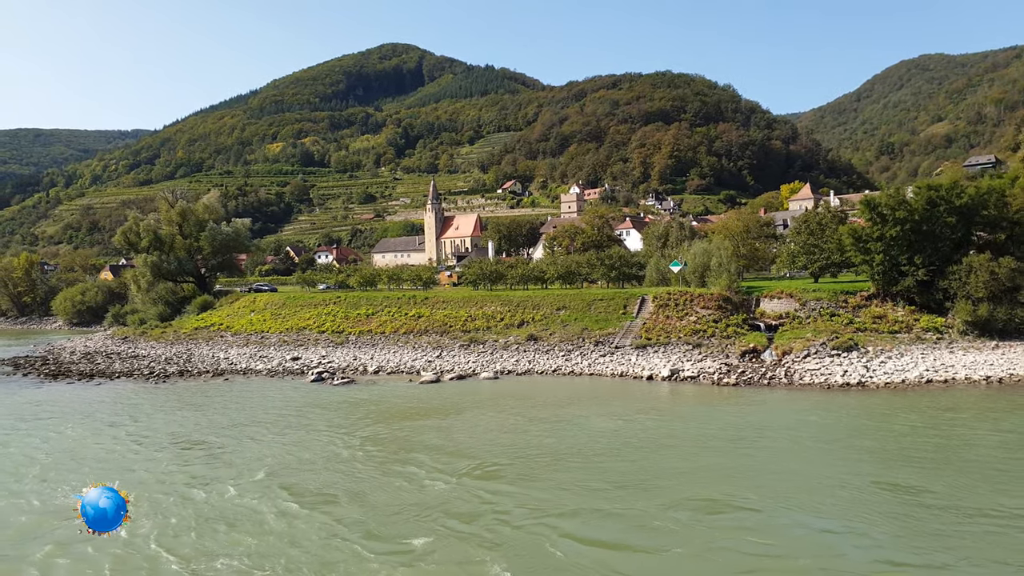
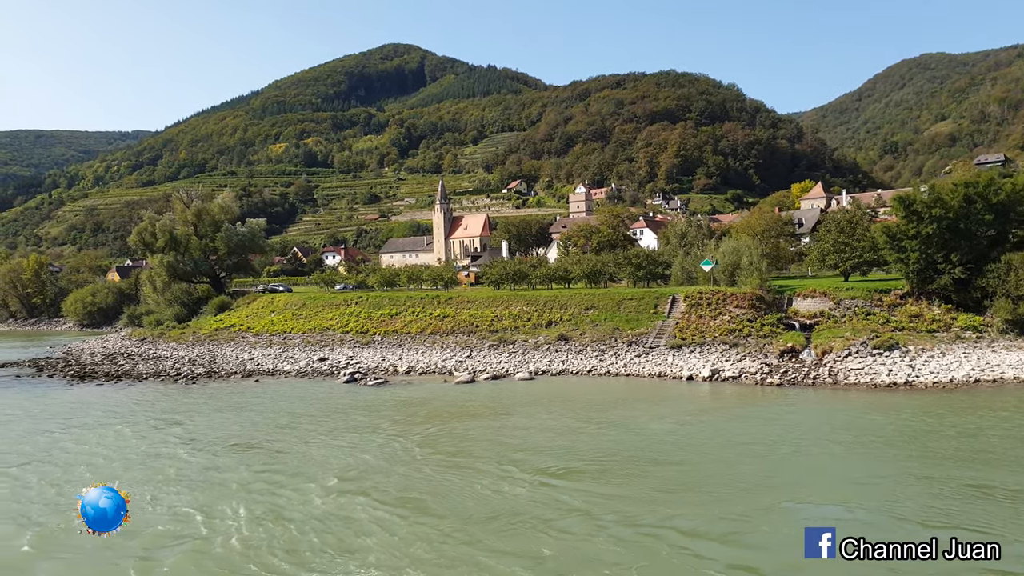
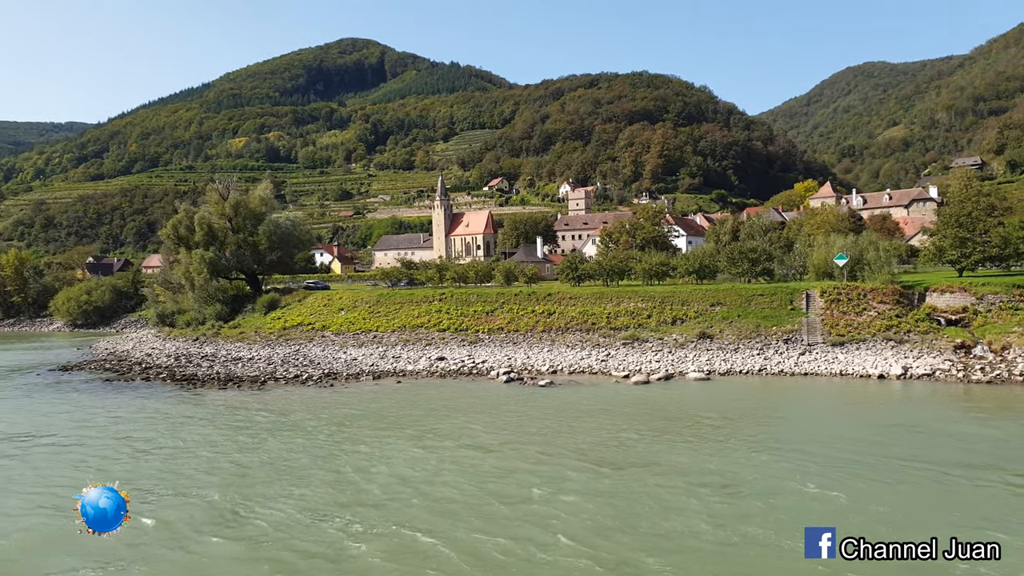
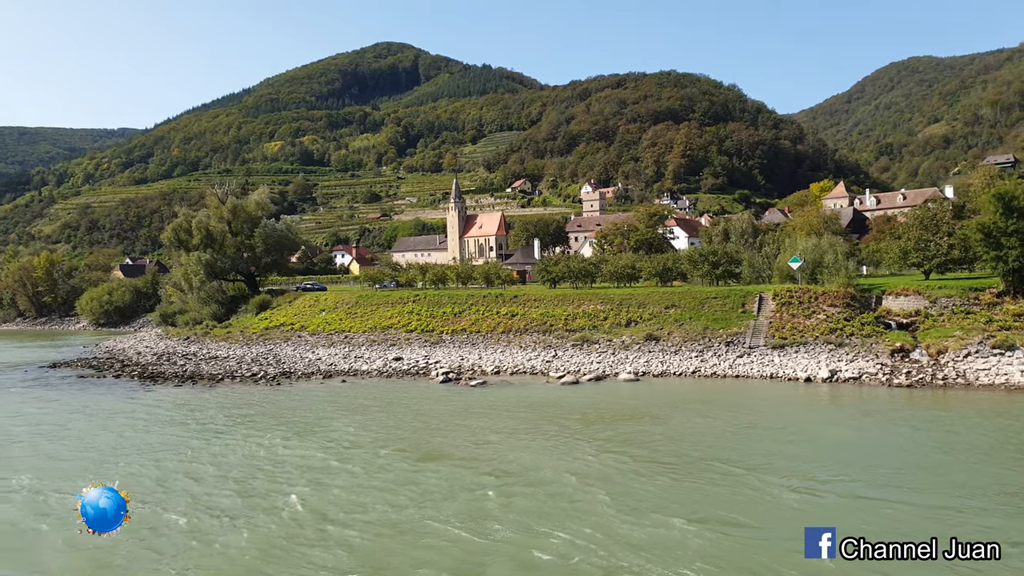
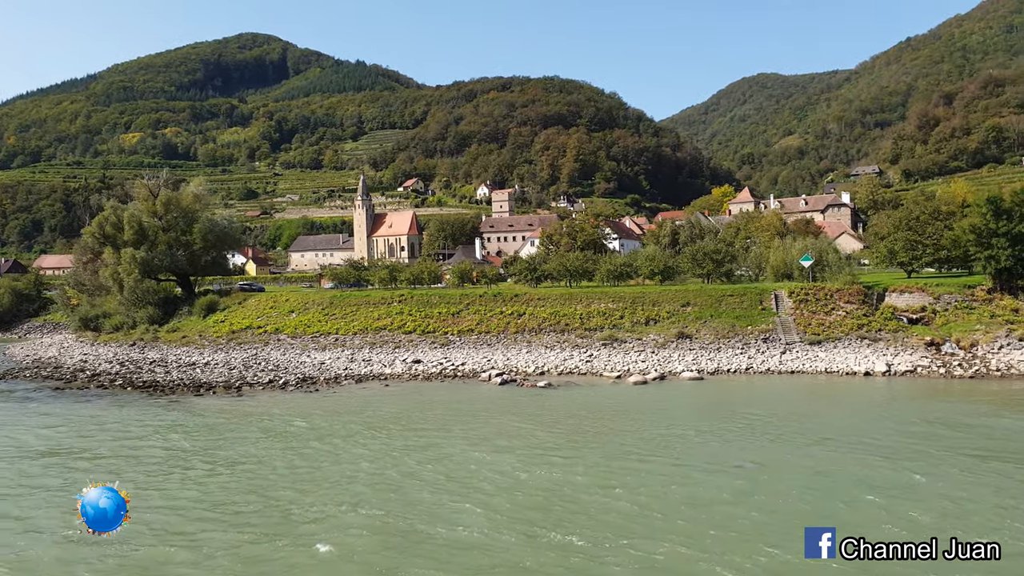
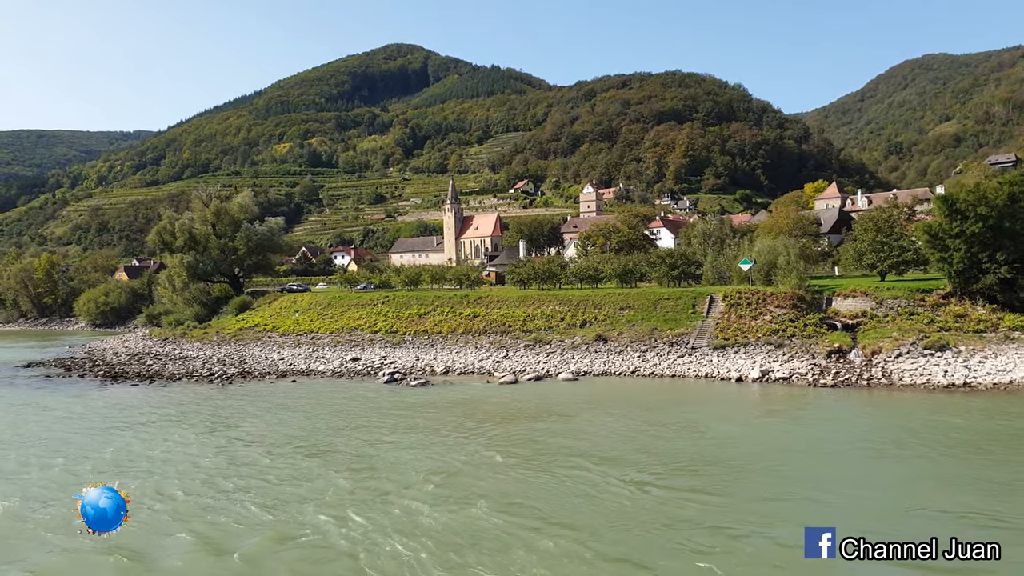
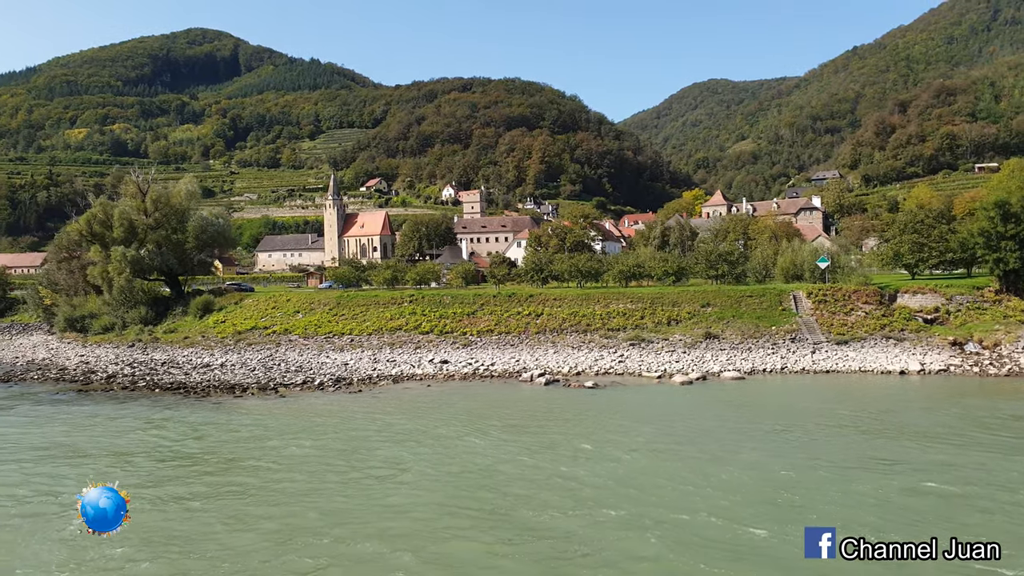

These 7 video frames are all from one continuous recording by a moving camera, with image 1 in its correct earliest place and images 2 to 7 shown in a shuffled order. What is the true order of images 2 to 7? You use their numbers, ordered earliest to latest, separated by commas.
2, 6, 4, 3, 5, 7
